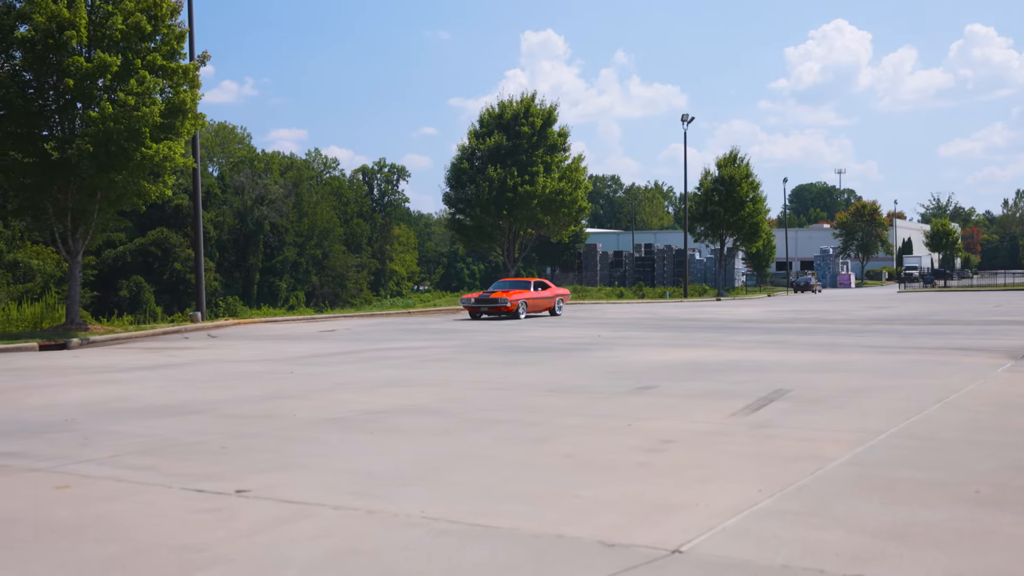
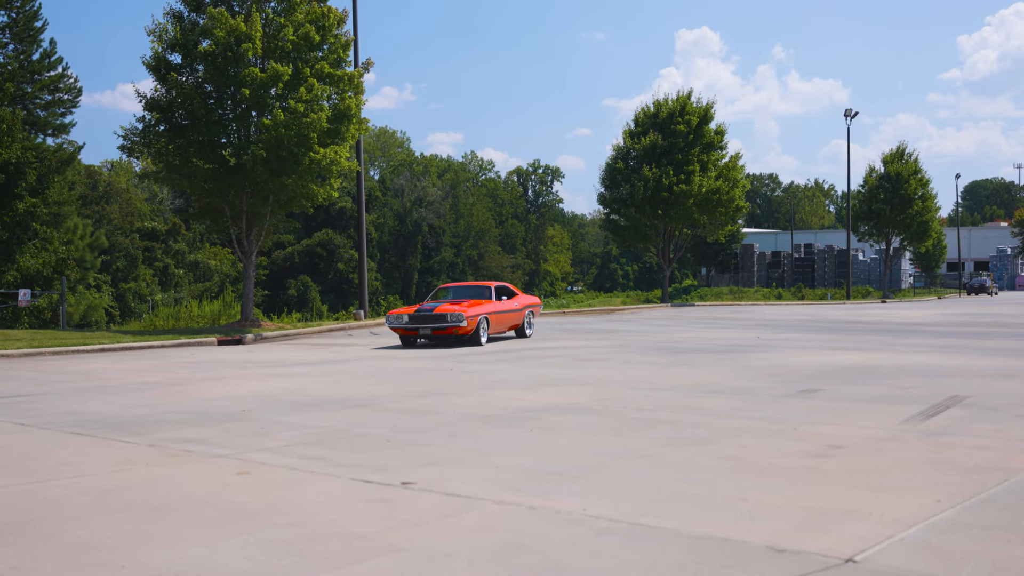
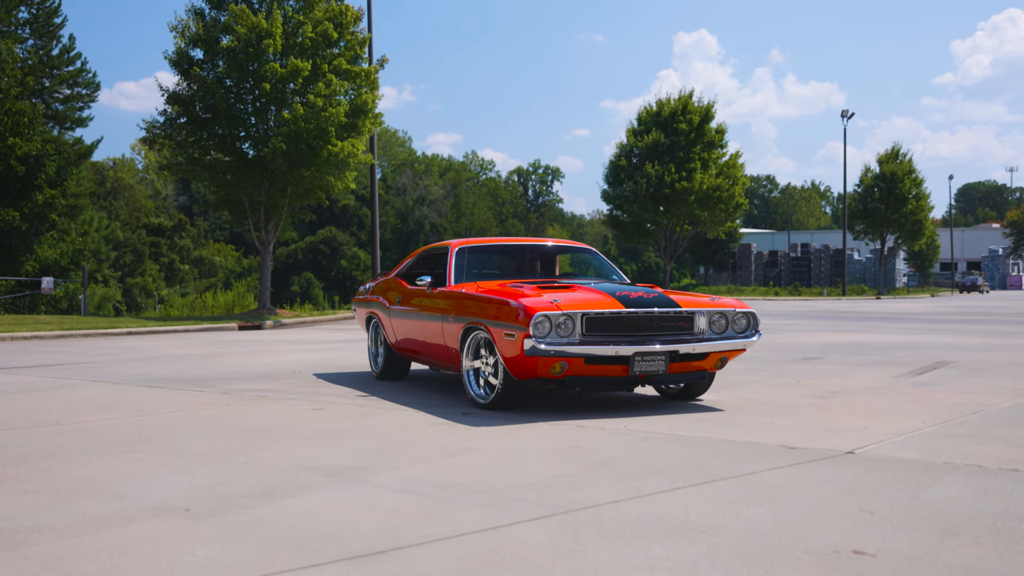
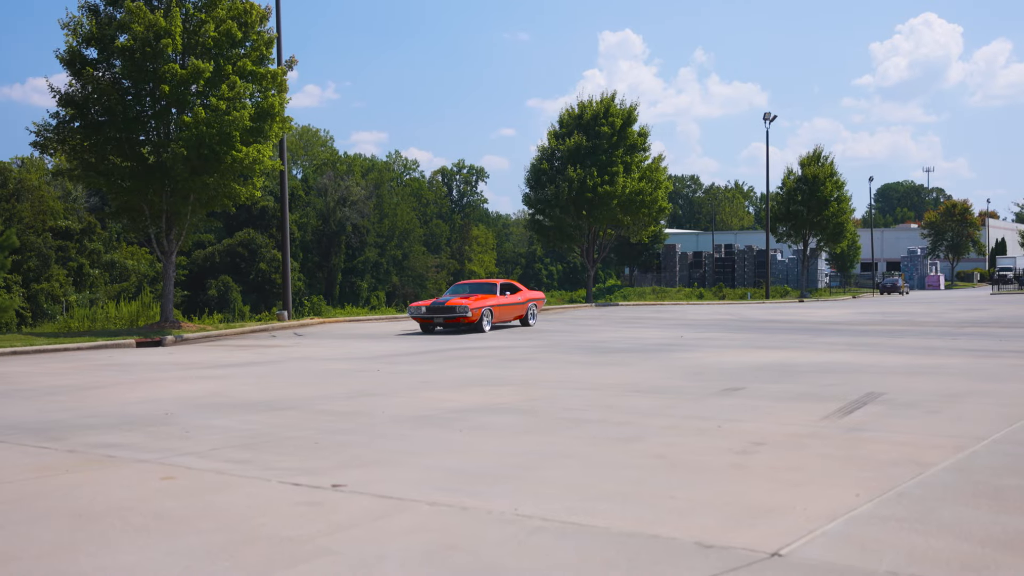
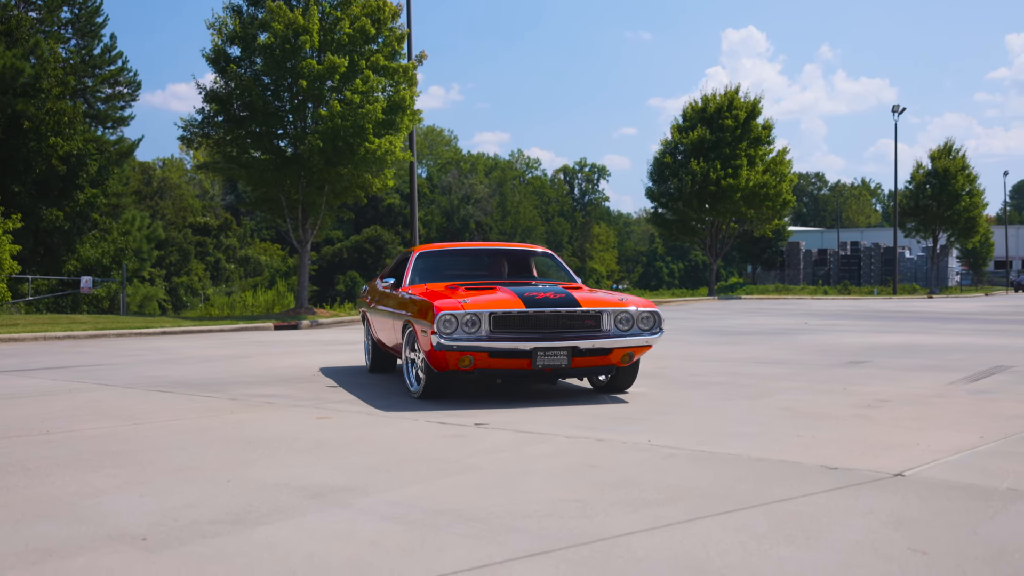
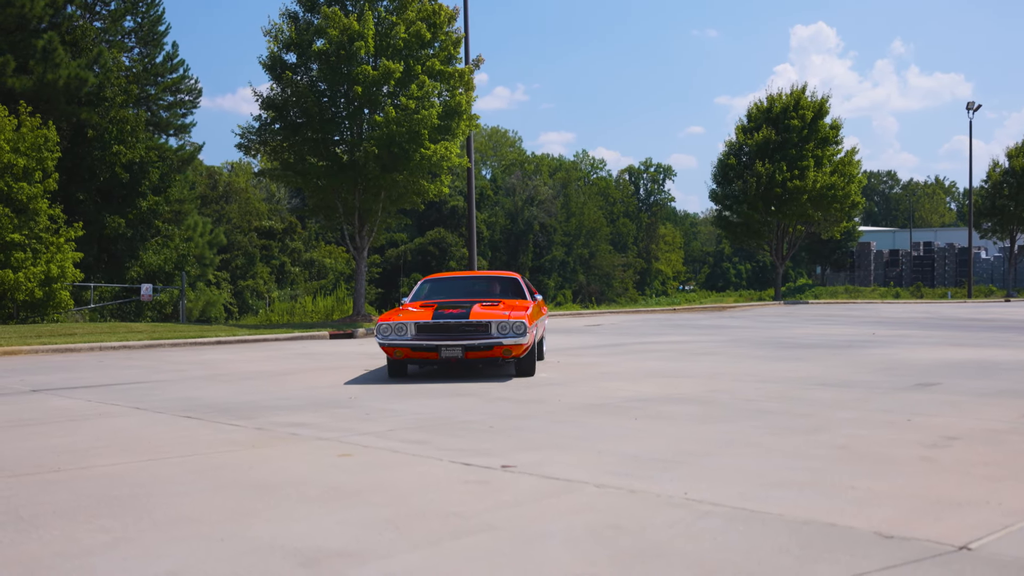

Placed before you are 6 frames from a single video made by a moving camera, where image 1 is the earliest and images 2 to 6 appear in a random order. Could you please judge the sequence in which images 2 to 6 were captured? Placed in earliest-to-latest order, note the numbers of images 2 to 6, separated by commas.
4, 2, 6, 5, 3
